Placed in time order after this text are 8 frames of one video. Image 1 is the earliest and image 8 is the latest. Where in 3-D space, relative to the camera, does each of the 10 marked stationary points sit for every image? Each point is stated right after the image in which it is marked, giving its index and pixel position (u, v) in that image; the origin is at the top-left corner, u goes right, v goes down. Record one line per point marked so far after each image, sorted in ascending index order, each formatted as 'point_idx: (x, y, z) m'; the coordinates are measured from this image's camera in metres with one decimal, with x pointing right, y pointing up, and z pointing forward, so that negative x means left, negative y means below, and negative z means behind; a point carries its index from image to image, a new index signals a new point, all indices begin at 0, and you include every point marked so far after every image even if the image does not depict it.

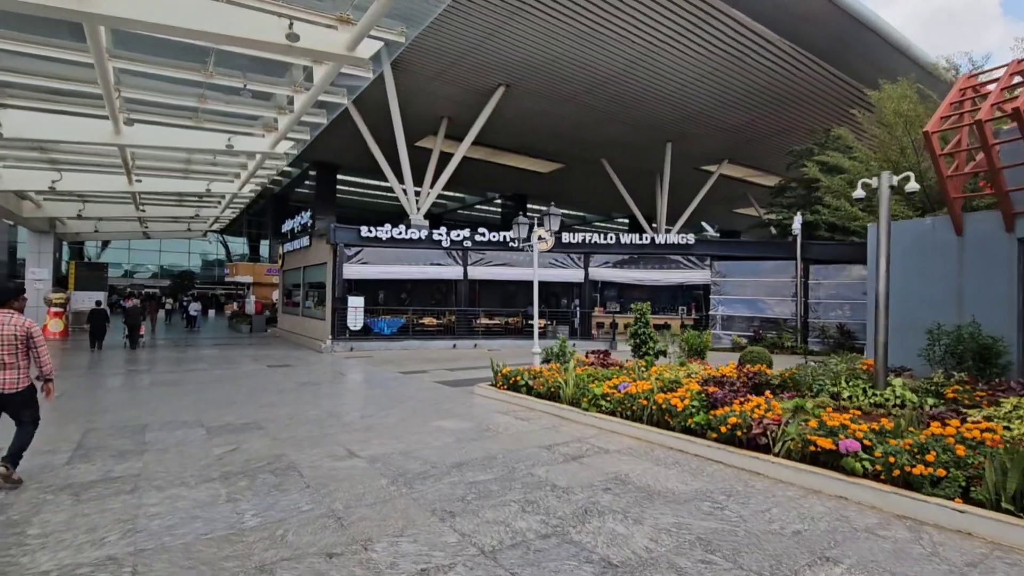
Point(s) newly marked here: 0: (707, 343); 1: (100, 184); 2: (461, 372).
0: (+4.3, -1.2, +11.2) m
1: (-13.5, +3.4, +16.8) m
2: (-1.3, -2.3, +13.7) m
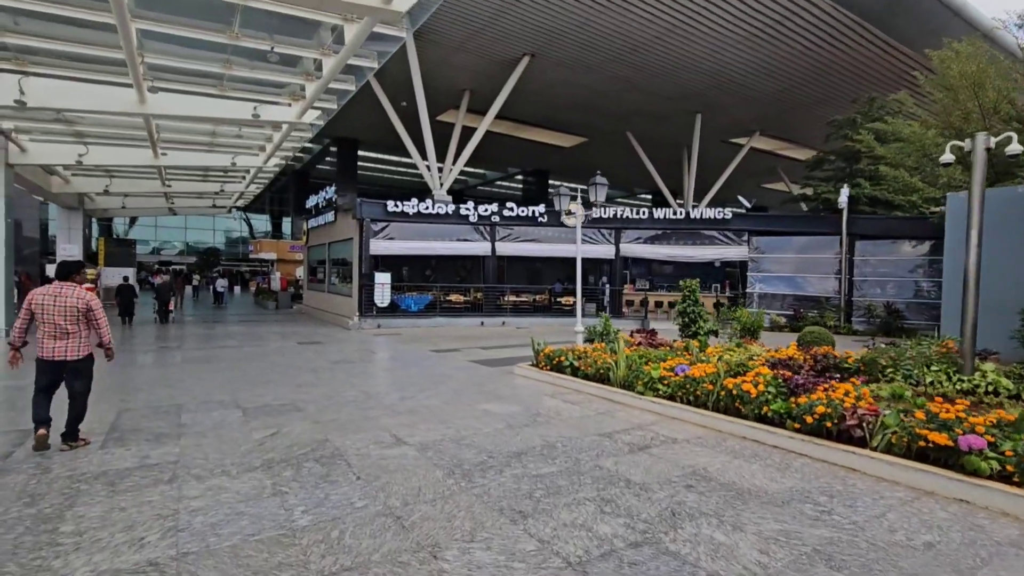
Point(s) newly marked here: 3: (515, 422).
0: (+5.2, -0.7, +10.5) m
1: (-12.4, +4.1, +16.5) m
2: (-0.4, -1.7, +13.2) m
3: (0.0, -1.7, +6.3) m
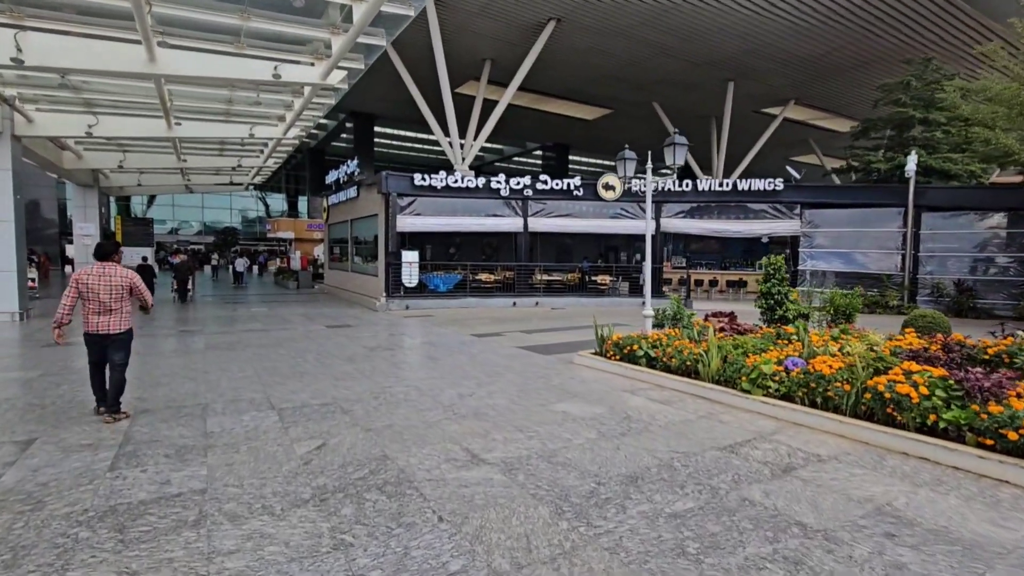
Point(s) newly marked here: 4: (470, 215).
0: (+6.2, -0.3, +9.2) m
1: (-11.3, +4.7, +15.4) m
2: (+0.7, -1.1, +12.1) m
3: (+1.0, -1.4, +5.2) m
4: (-1.6, +2.8, +19.8) m
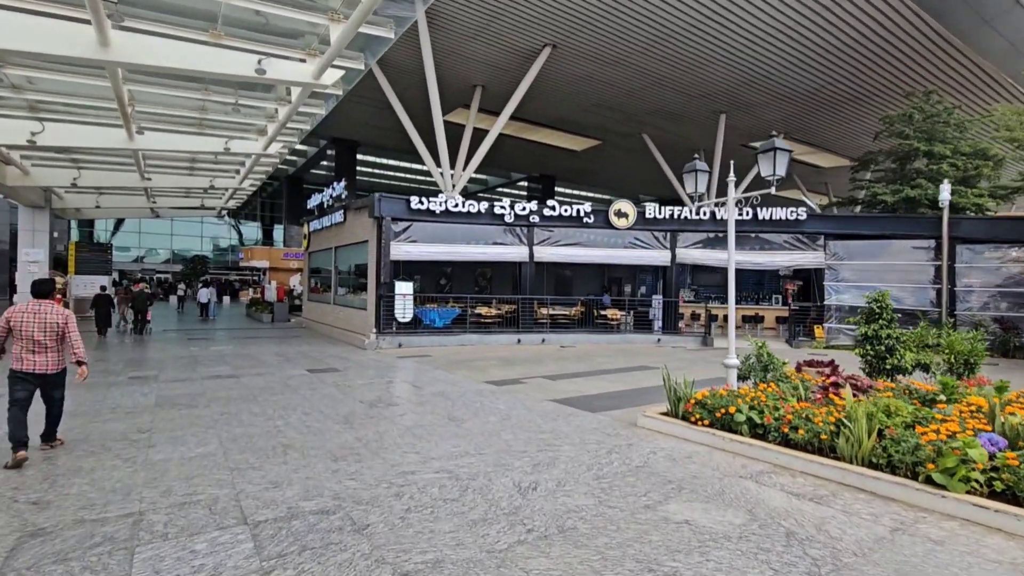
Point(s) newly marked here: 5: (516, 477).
0: (+6.8, -0.9, +7.6) m
1: (-10.9, +3.8, +13.4) m
2: (+1.2, -1.9, +10.2) m
3: (+1.7, -1.8, +3.3) m
4: (-1.4, +1.6, +18.0) m
5: (0.0, -1.8, +4.8) m
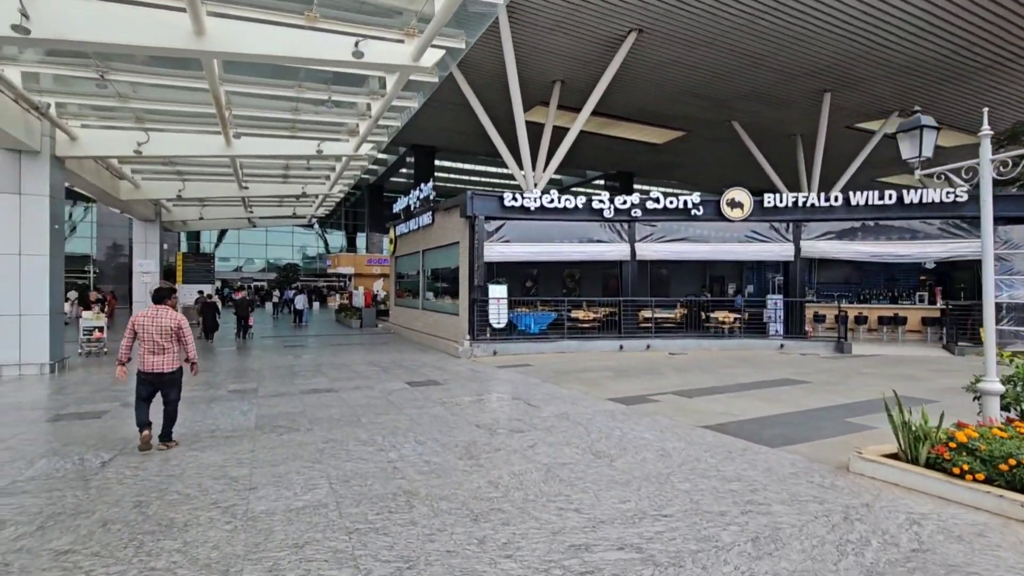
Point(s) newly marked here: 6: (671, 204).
0: (+8.5, -0.8, +5.1) m
1: (-8.3, +3.6, +13.3) m
2: (+3.3, -1.9, +8.5) m
3: (+2.9, -1.8, +1.6) m
4: (+1.8, +1.5, +16.6) m
5: (+1.4, -1.8, +3.3) m
6: (+5.2, +2.8, +16.8) m
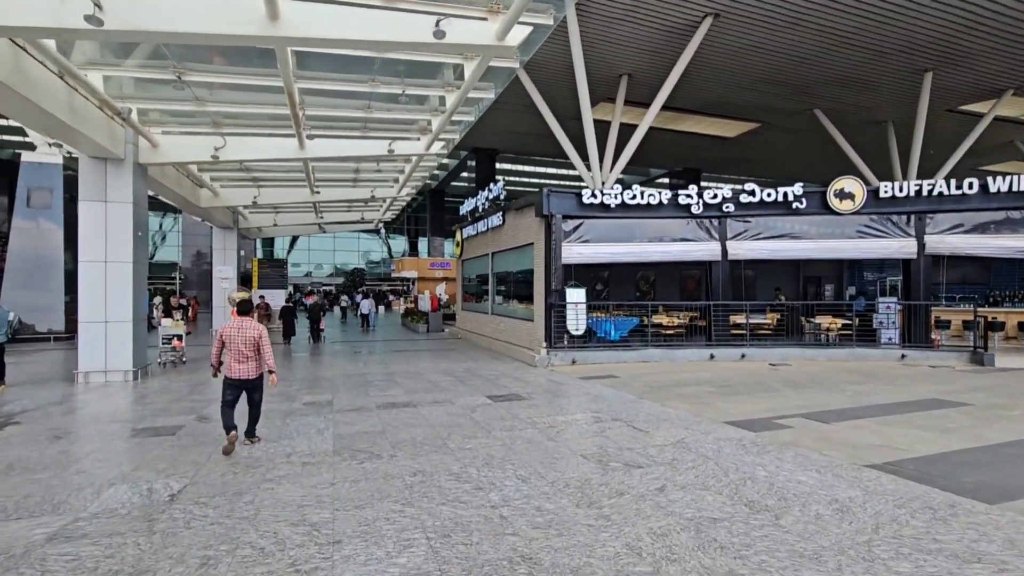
0: (+9.6, -0.8, +3.1) m
1: (-6.2, +3.5, +13.1) m
2: (+4.8, -2.0, +7.0) m
3: (+3.6, -1.8, +0.1) m
4: (+4.1, +1.4, +15.2) m
5: (+2.3, -1.8, +2.0) m
6: (+7.6, +2.7, +15.1) m
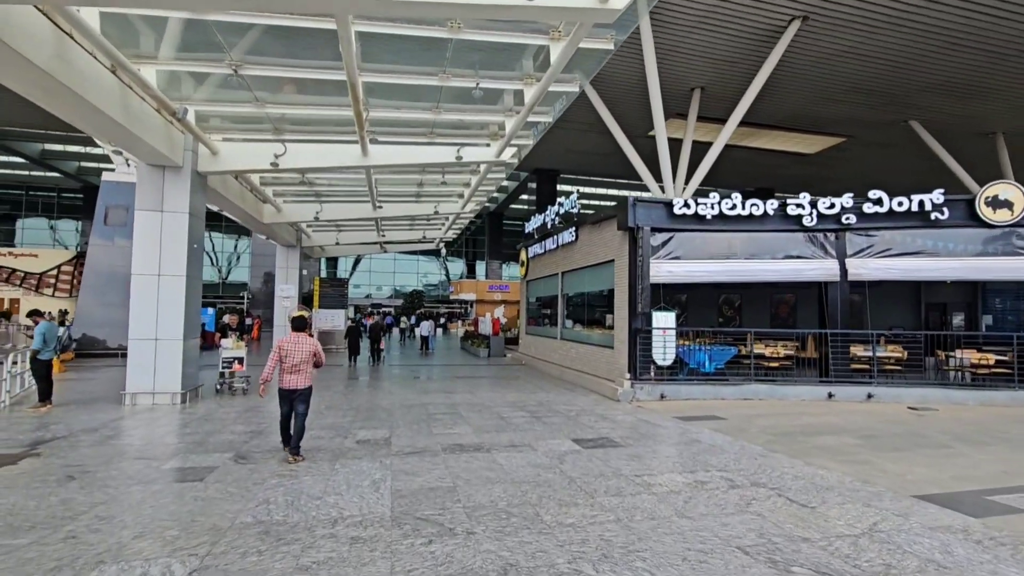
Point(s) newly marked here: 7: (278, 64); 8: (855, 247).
0: (+10.3, -0.9, +0.4) m
1: (-4.3, +3.0, +12.2) m
2: (+5.9, -2.2, +4.7) m
3: (+4.0, -1.7, -2.0) m
4: (+6.2, +0.8, +13.1) m
5: (+2.9, -1.8, +0.1) m
6: (+9.6, +2.0, +12.7) m
7: (-4.0, +3.8, +8.7) m
8: (+8.7, +1.0, +13.0) m
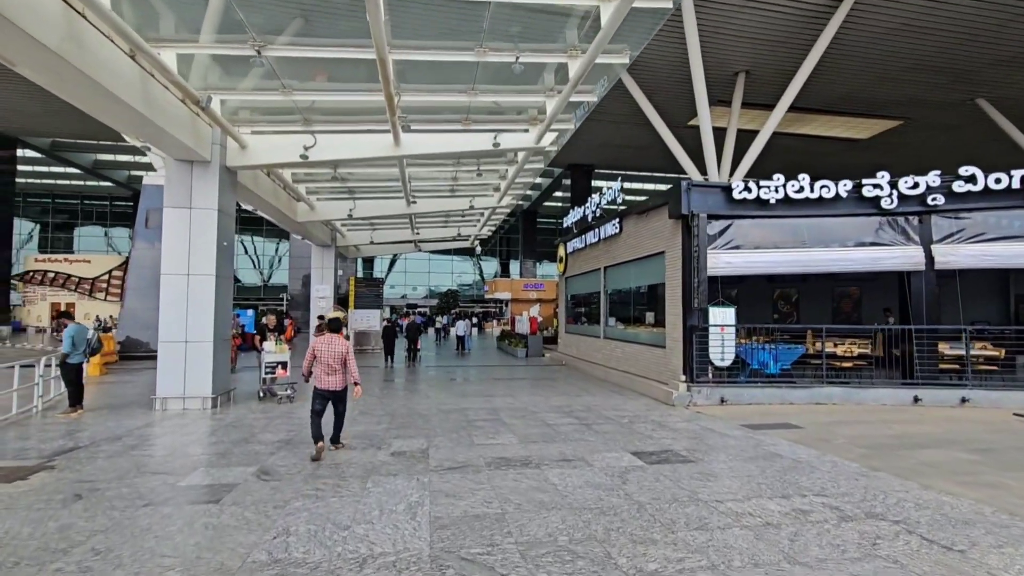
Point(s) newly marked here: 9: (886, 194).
0: (+10.4, -0.7, -1.2) m
1: (-3.4, +3.1, +11.6) m
2: (+6.4, -2.0, +3.4) m
3: (+4.1, -1.5, -3.1) m
4: (+7.1, +1.0, +11.8) m
5: (+3.1, -1.7, -1.0) m
6: (+10.5, +2.3, +11.1) m
7: (-3.3, +3.8, +8.0) m
8: (+9.6, +1.3, +11.5) m
9: (+8.4, +2.1, +11.5) m
